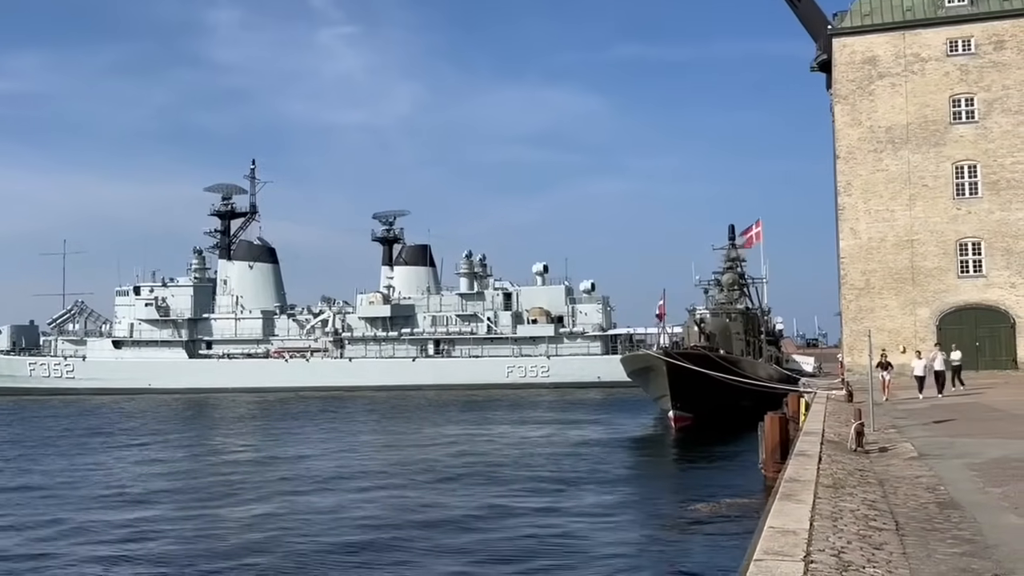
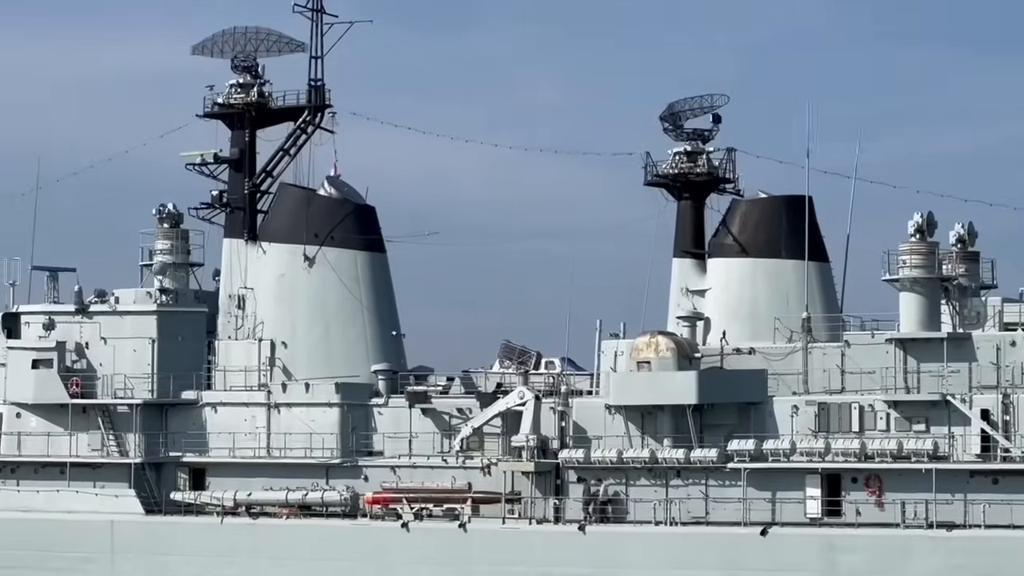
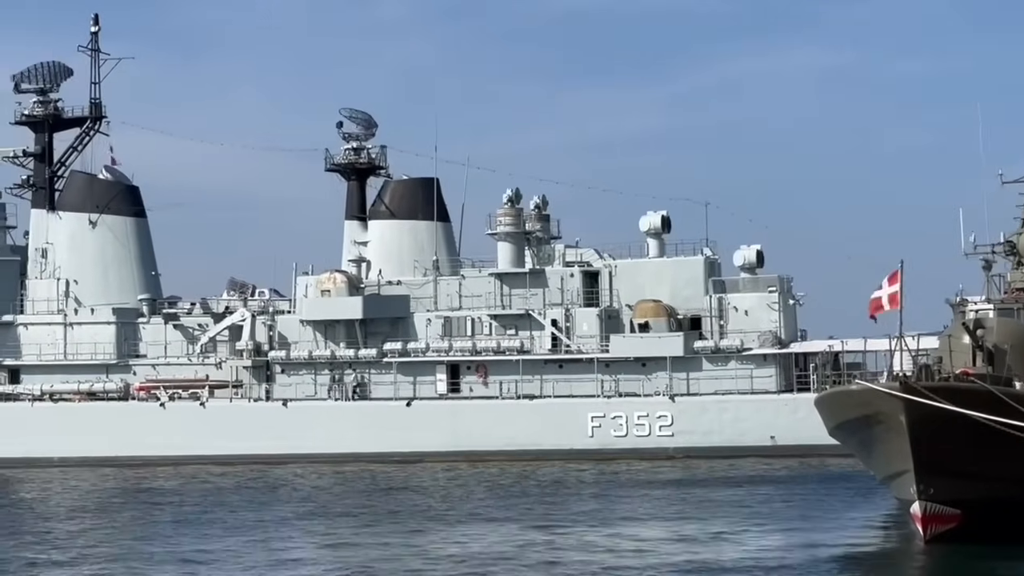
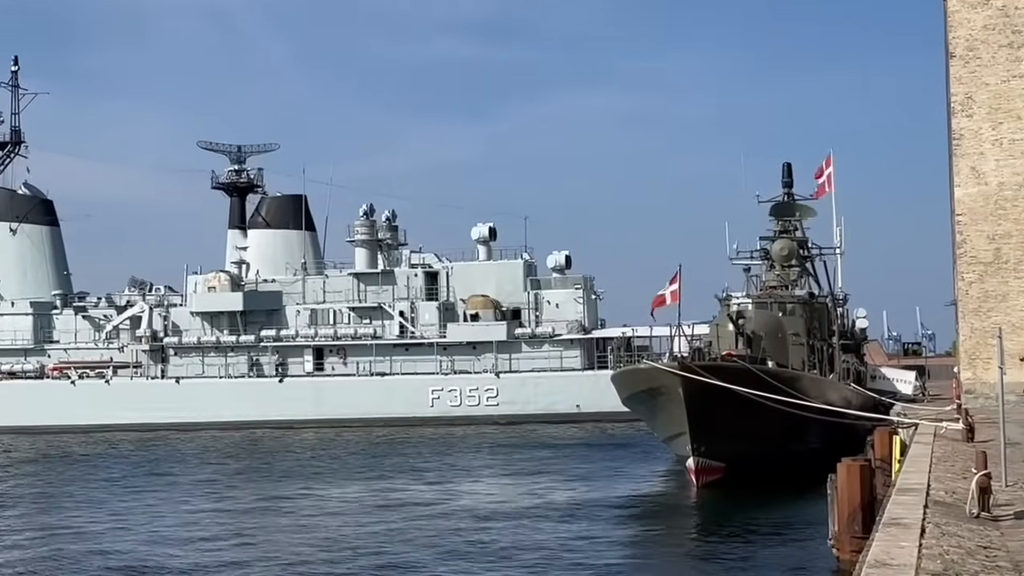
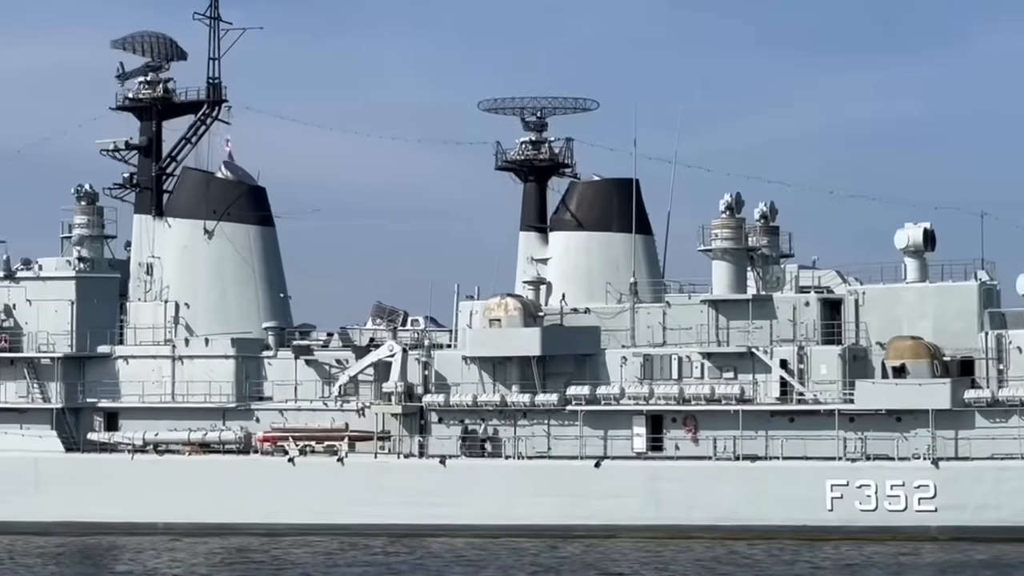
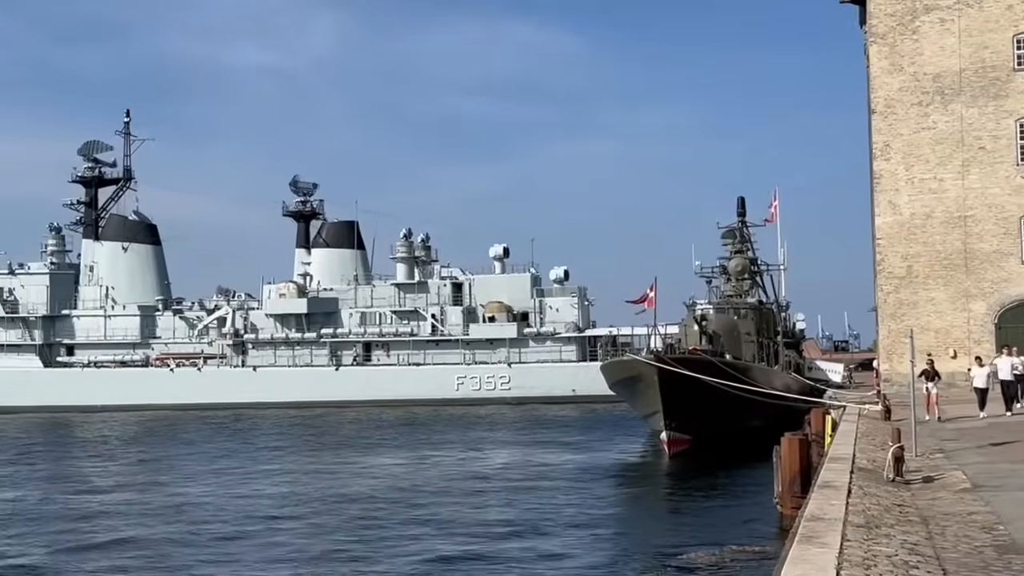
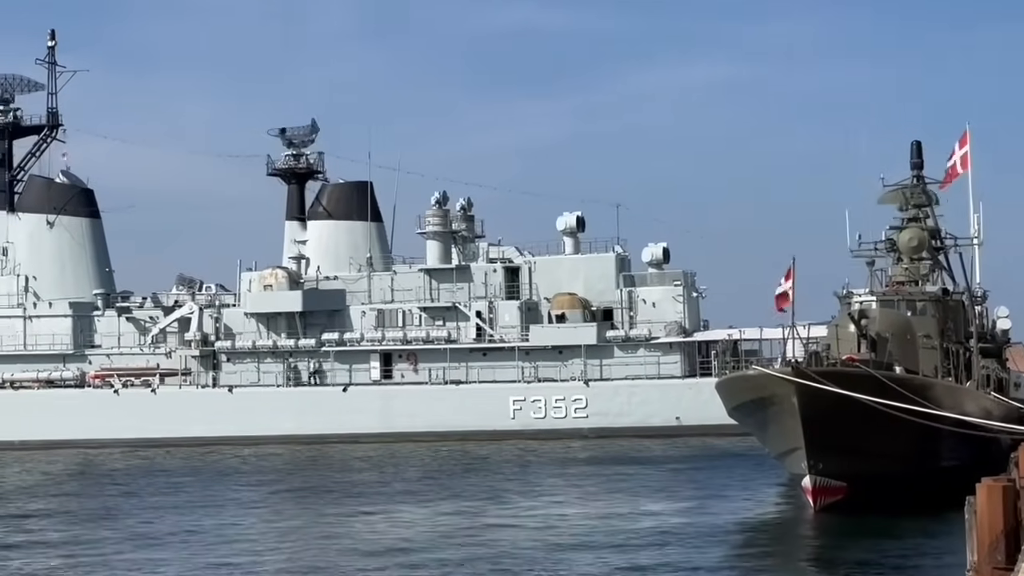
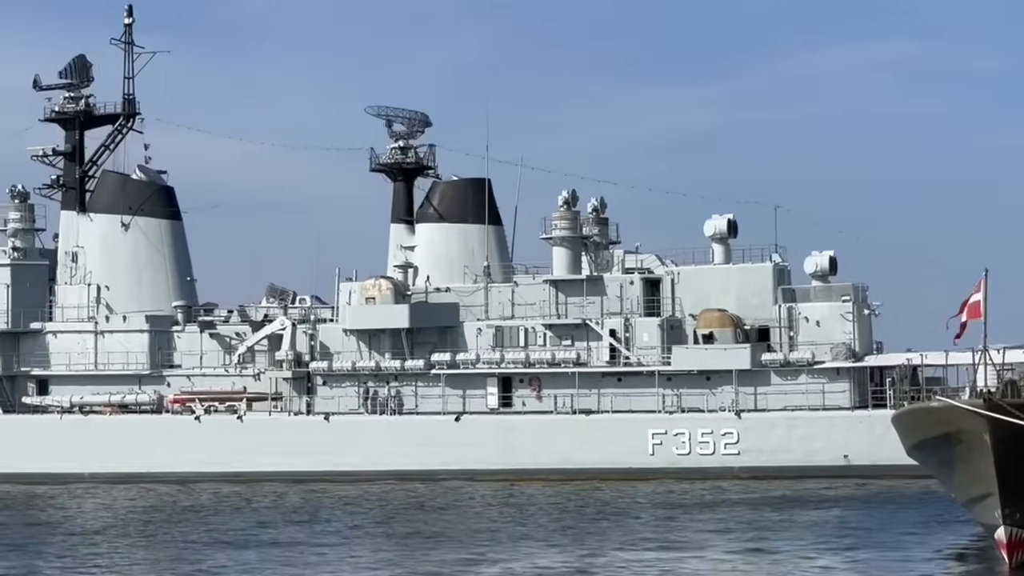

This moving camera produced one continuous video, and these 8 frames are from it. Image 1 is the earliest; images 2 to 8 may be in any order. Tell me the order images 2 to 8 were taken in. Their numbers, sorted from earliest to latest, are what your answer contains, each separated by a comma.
6, 4, 7, 3, 8, 5, 2
